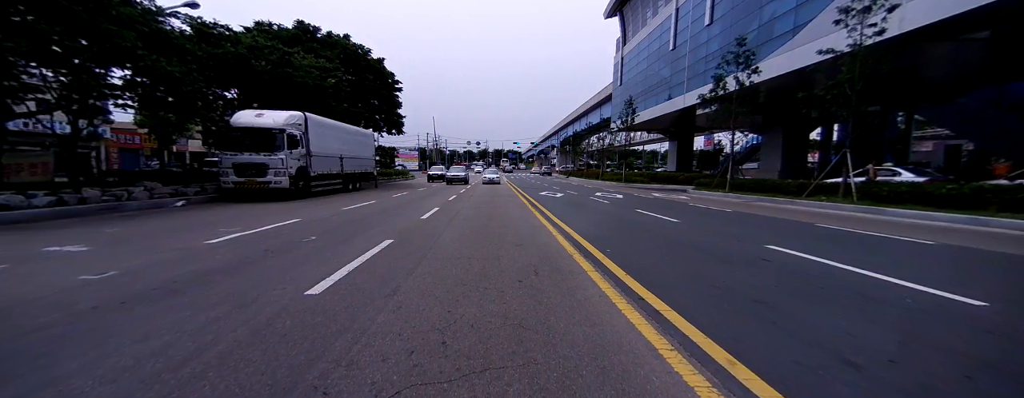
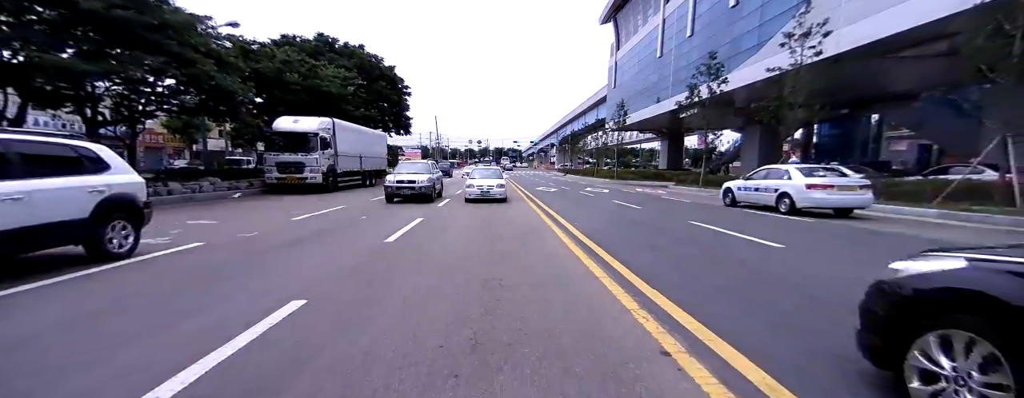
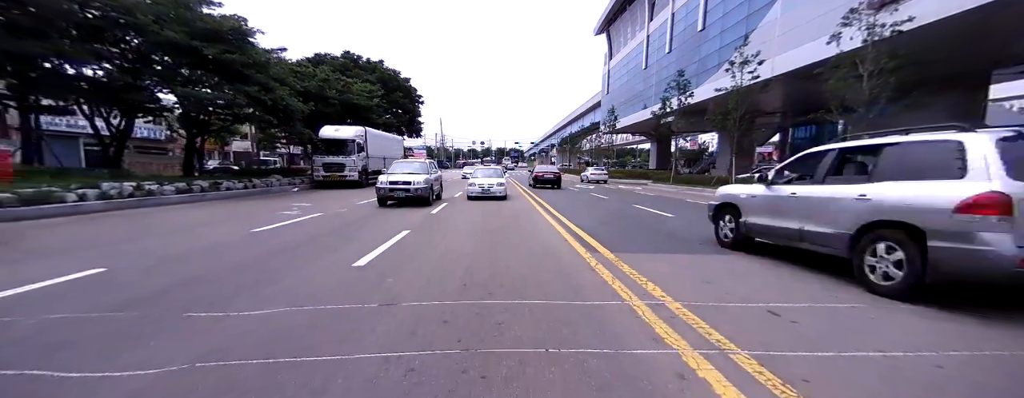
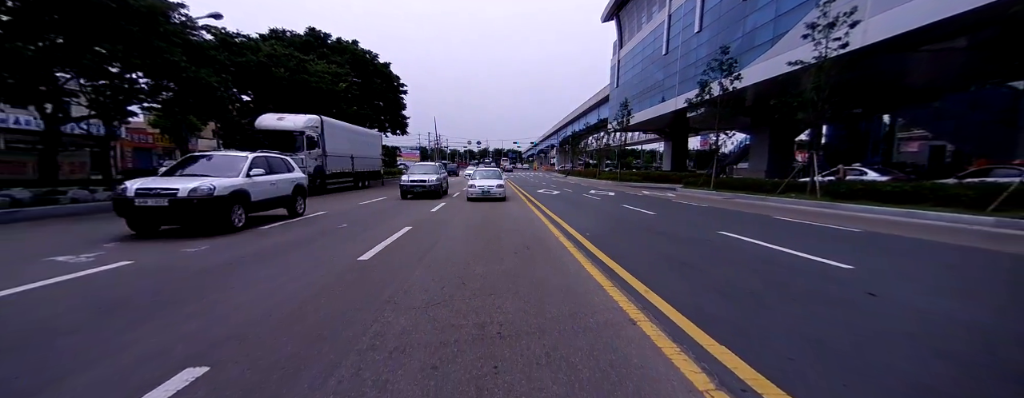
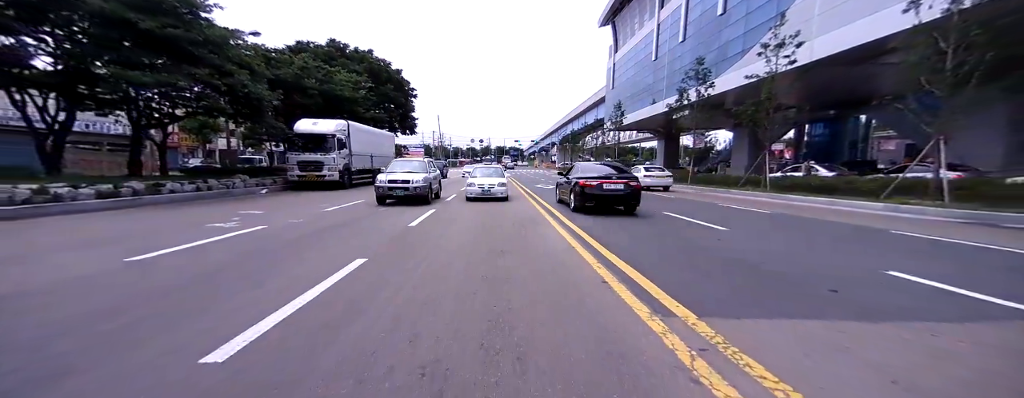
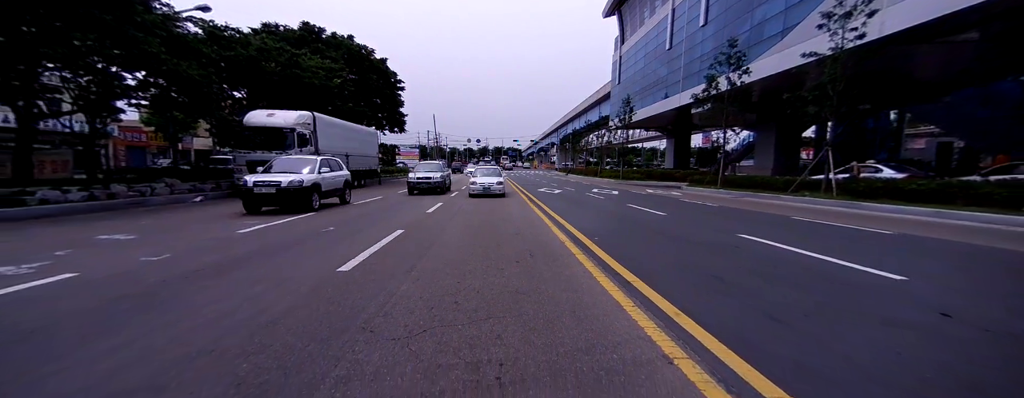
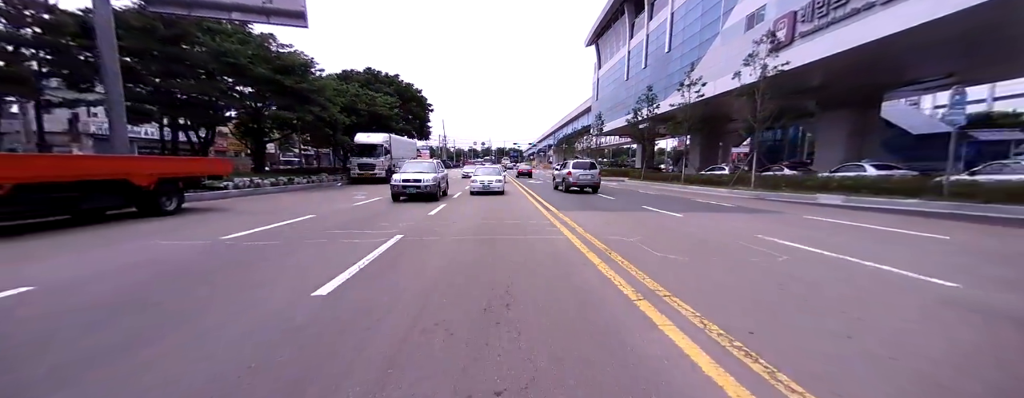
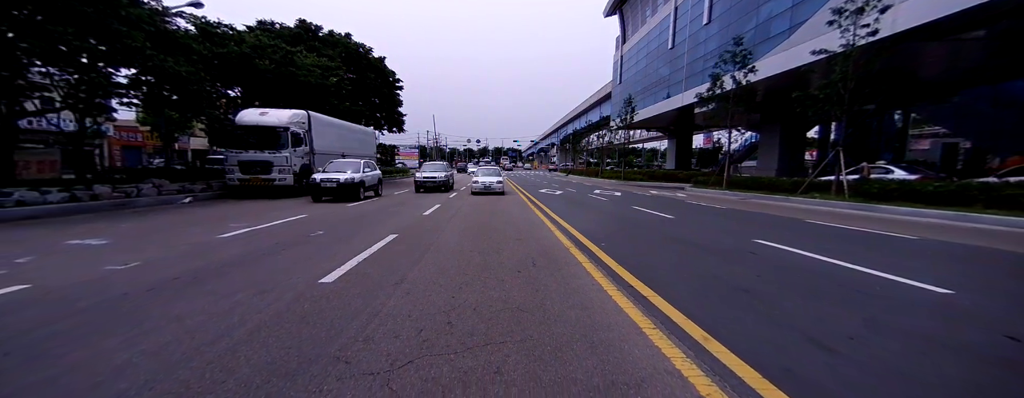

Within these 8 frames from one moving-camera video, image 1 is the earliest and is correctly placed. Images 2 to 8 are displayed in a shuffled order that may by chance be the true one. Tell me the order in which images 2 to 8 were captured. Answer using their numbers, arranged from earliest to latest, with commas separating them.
8, 6, 4, 2, 5, 3, 7
